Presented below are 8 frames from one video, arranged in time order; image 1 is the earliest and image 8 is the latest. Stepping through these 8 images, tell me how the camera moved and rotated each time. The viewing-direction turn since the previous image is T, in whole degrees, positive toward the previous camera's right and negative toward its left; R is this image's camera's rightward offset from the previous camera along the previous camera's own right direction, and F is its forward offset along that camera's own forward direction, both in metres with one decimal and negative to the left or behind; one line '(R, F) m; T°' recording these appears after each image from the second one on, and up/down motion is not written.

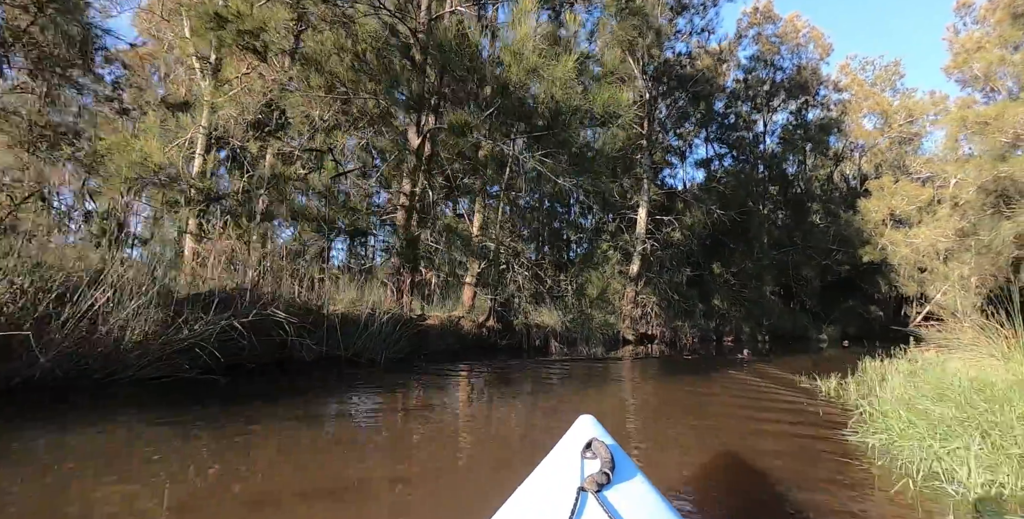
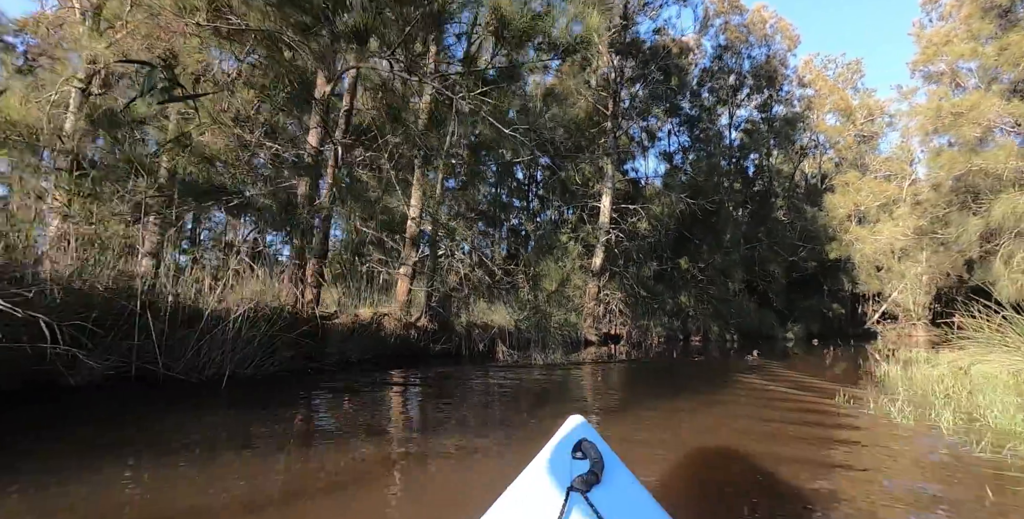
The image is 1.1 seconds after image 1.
(+0.2, +1.2) m; +4°
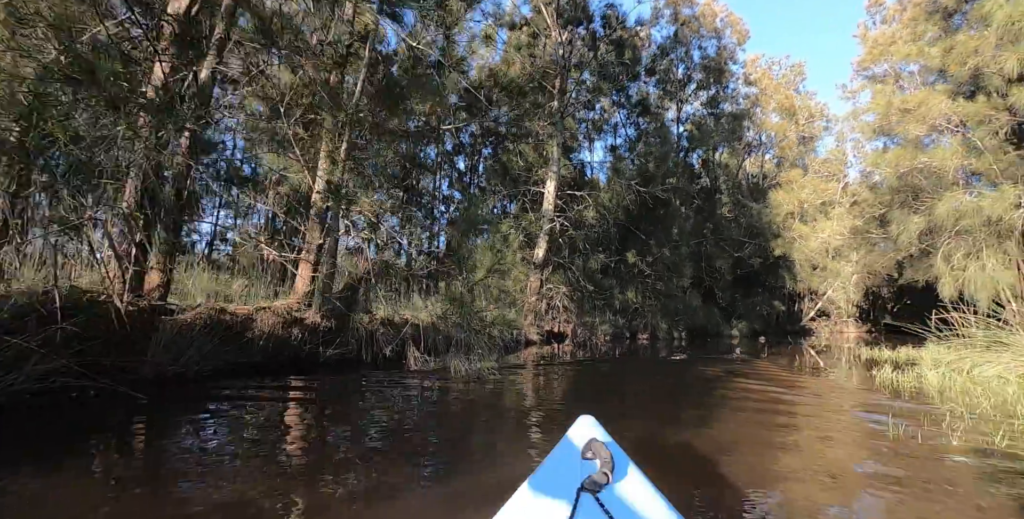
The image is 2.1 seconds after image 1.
(+0.2, +1.0) m; +5°
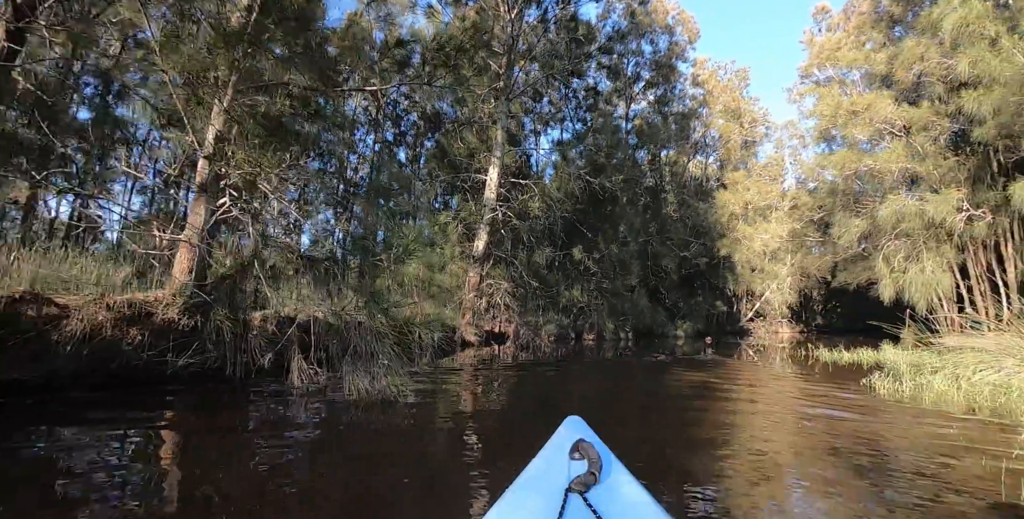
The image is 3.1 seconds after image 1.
(+0.1, +0.8) m; +5°
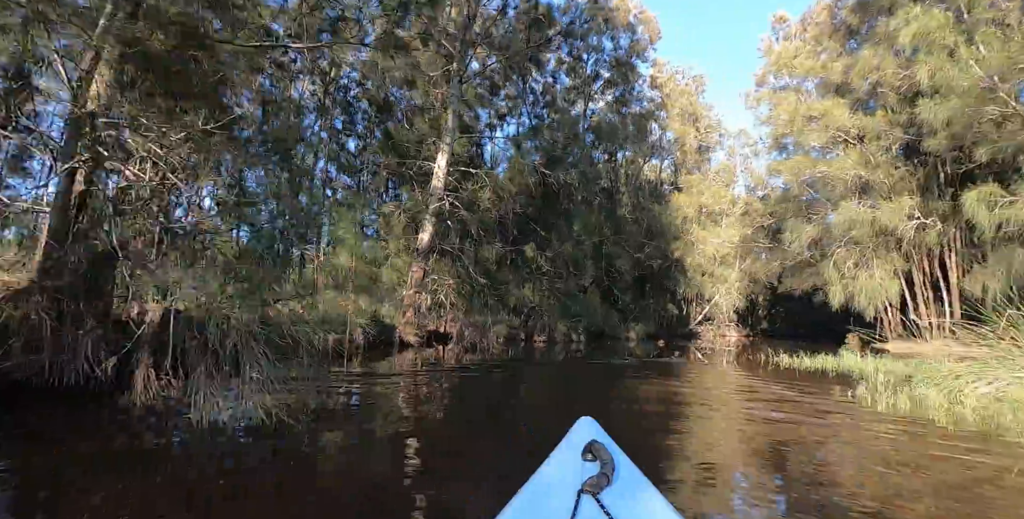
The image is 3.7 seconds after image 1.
(+0.1, +0.6) m; +4°
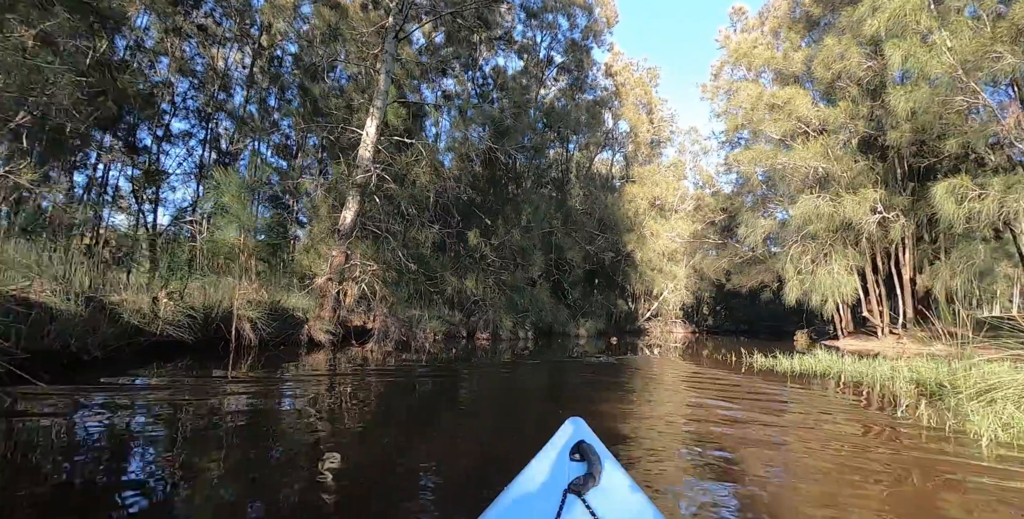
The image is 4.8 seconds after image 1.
(+0.1, +1.1) m; +5°
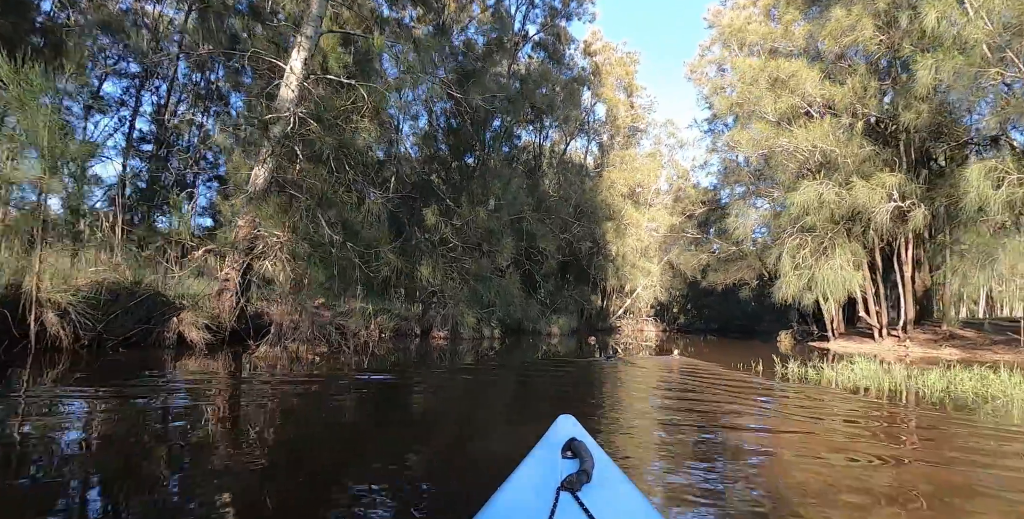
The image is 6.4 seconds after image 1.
(0.0, +1.5) m; +3°
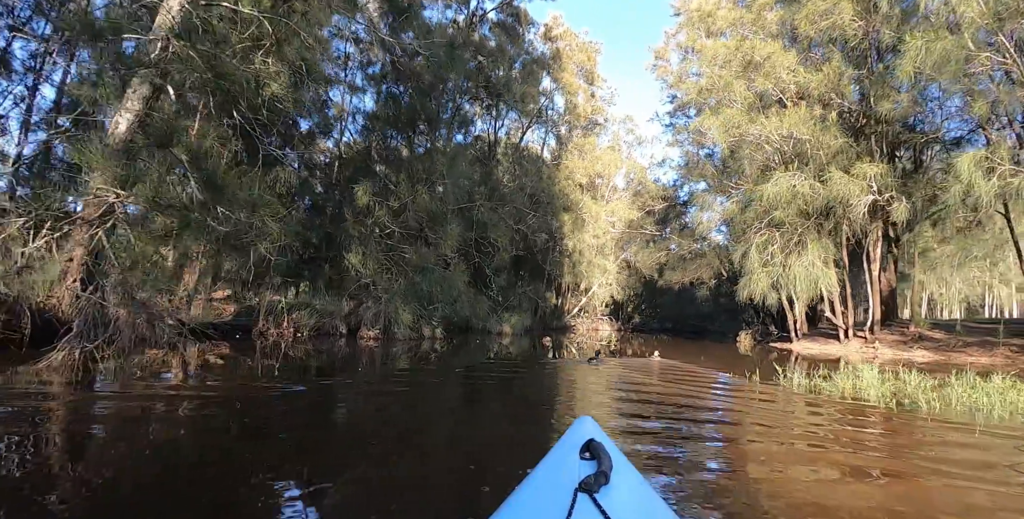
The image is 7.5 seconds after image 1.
(+0.1, +1.1) m; +4°
